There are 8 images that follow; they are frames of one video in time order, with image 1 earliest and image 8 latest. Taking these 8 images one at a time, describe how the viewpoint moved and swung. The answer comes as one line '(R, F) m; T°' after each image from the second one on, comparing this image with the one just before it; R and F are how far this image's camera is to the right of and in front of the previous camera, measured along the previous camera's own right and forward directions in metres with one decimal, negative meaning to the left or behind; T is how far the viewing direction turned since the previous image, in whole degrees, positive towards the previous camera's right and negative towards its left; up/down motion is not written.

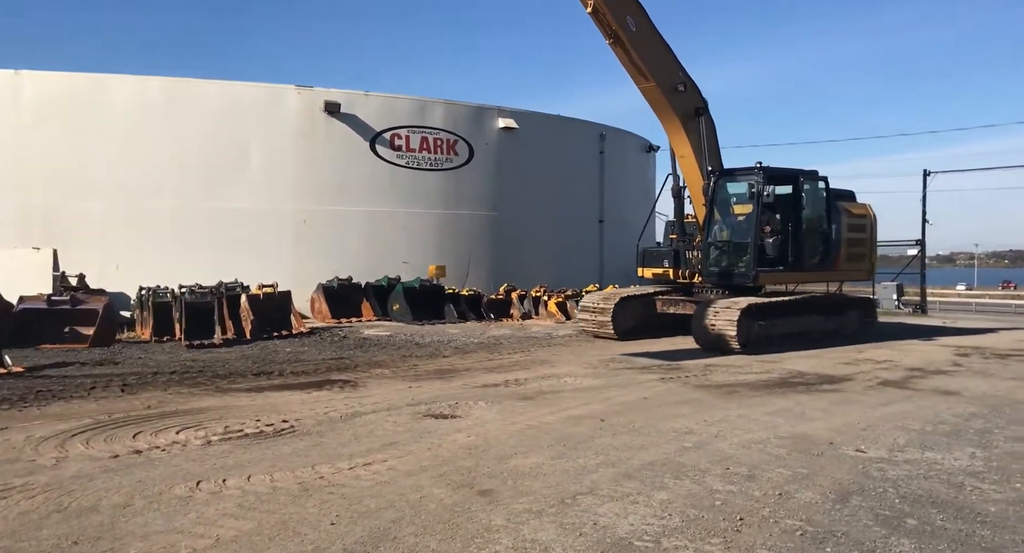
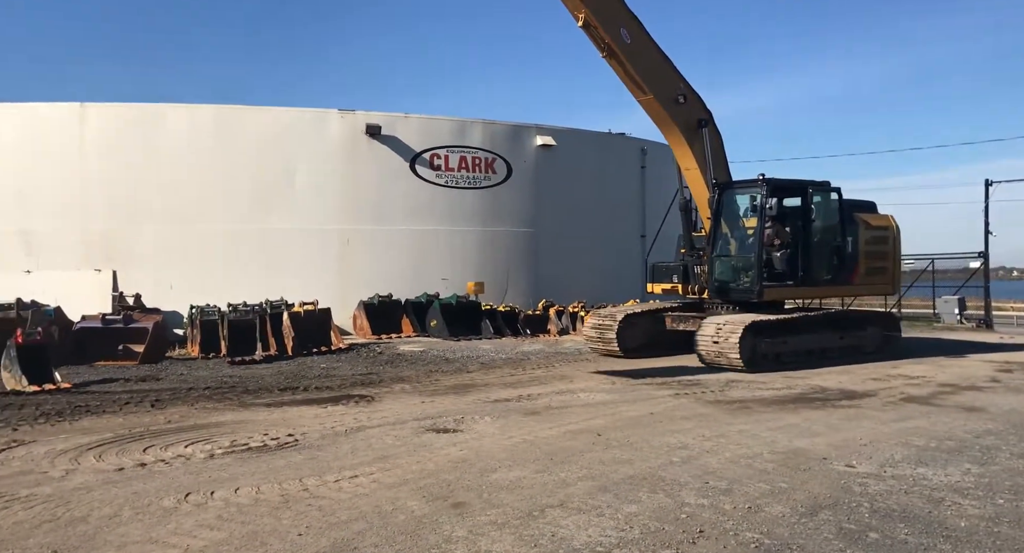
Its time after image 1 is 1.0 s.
(+0.6, -0.1) m; -4°
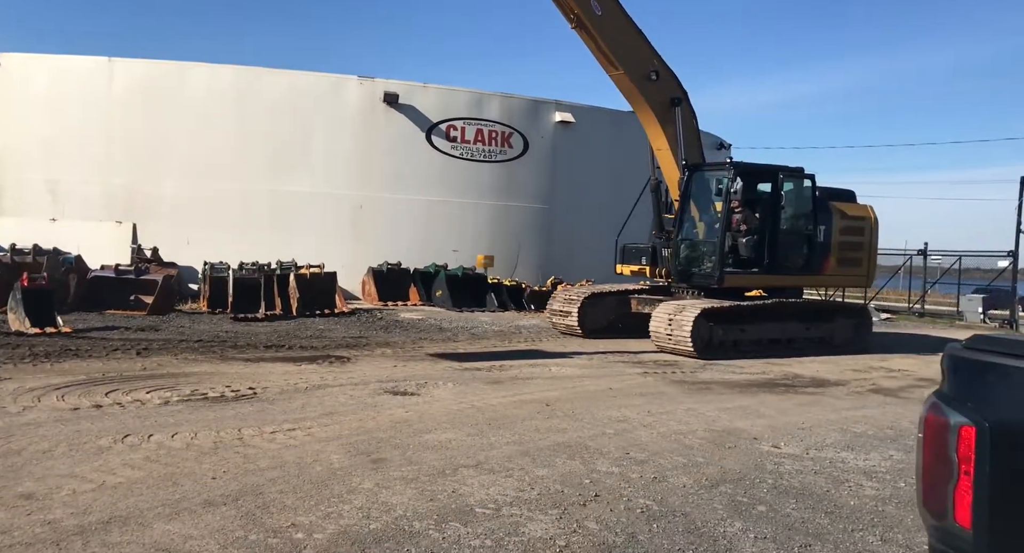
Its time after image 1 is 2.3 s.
(+0.7, -0.1) m; -2°
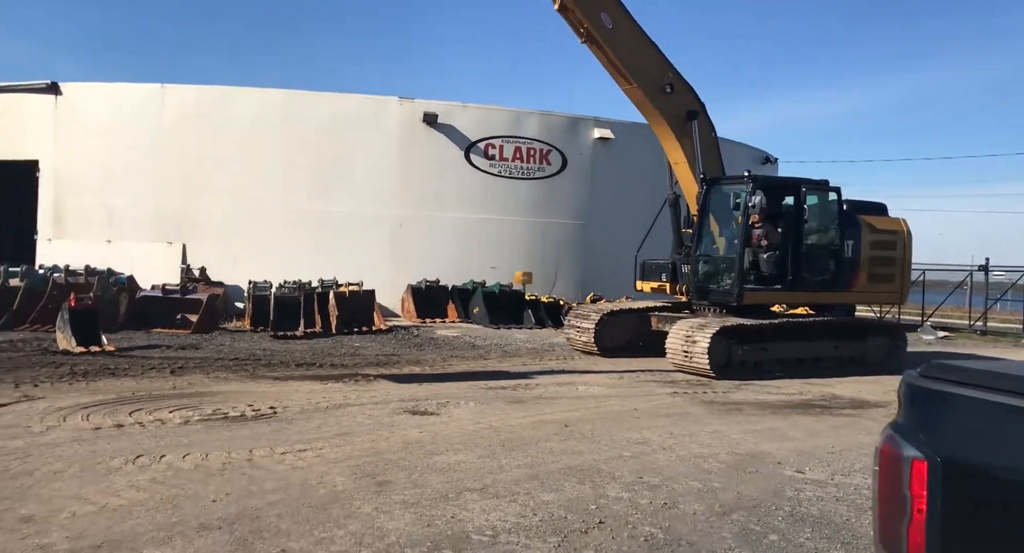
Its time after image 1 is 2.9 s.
(+0.3, +0.1) m; -3°
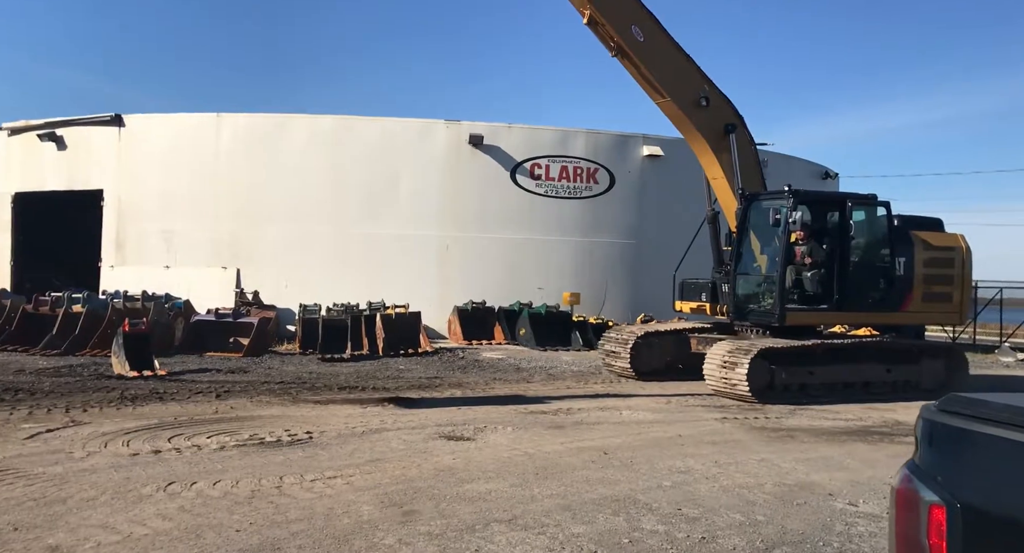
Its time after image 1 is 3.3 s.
(+0.2, +0.1) m; -4°
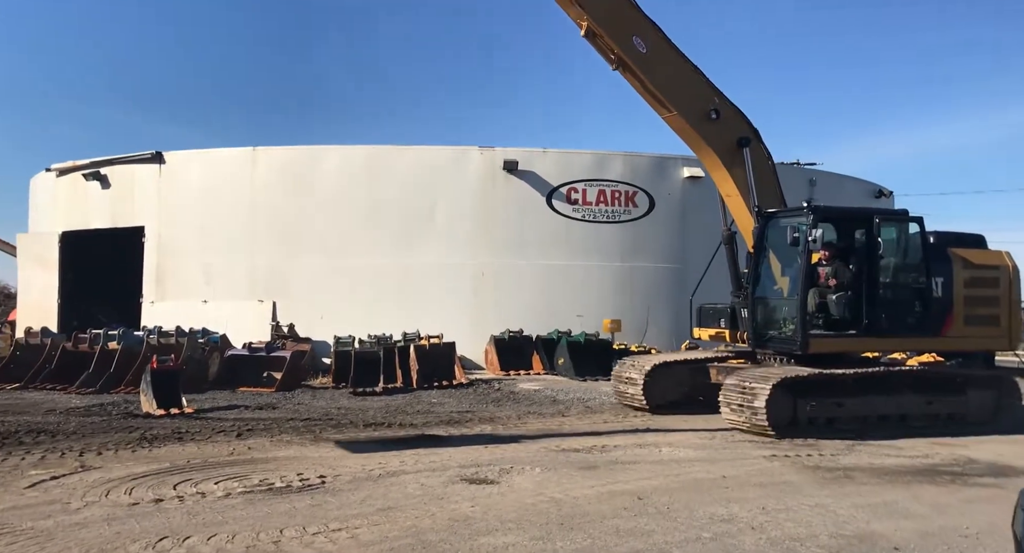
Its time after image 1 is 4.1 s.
(+0.2, +0.6) m; -3°
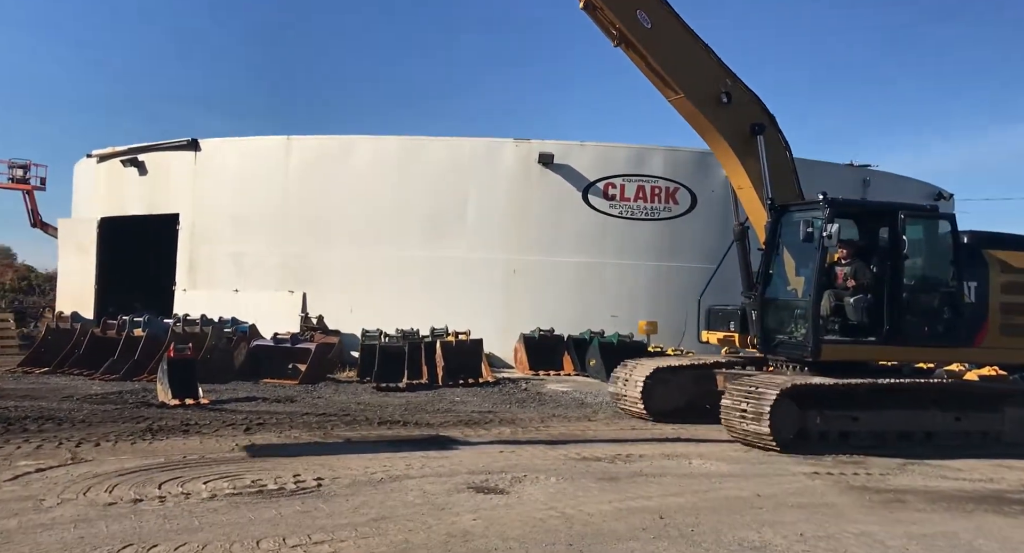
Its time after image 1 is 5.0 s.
(+0.2, +0.7) m; -3°
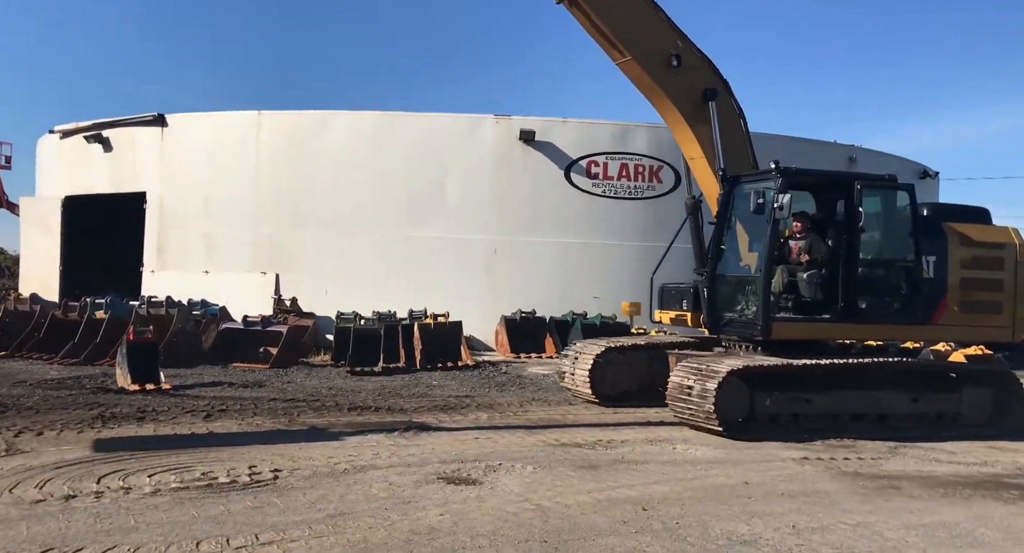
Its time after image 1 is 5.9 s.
(+0.1, +0.6) m; +1°
